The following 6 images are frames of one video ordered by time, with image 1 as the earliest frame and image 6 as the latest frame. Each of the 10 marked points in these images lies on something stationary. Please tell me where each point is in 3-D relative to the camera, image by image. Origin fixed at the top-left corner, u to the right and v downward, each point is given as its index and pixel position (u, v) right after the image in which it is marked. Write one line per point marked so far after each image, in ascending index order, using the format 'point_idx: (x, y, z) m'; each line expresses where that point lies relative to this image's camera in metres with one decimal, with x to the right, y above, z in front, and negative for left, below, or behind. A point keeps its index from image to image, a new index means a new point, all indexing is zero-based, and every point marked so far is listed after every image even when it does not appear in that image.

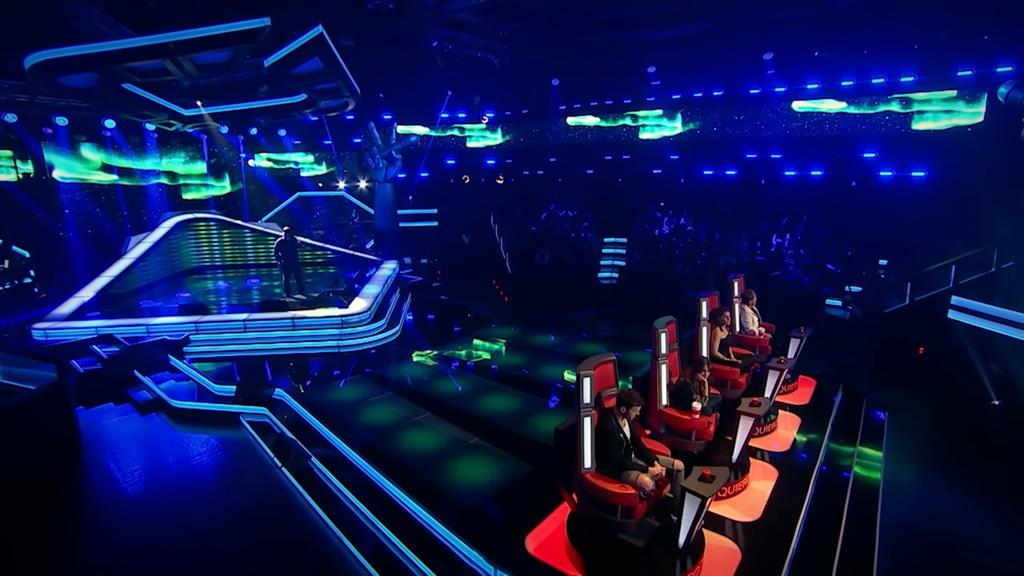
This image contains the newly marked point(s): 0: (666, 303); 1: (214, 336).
0: (+2.4, -0.2, +8.9) m
1: (-3.6, -0.6, +6.7) m
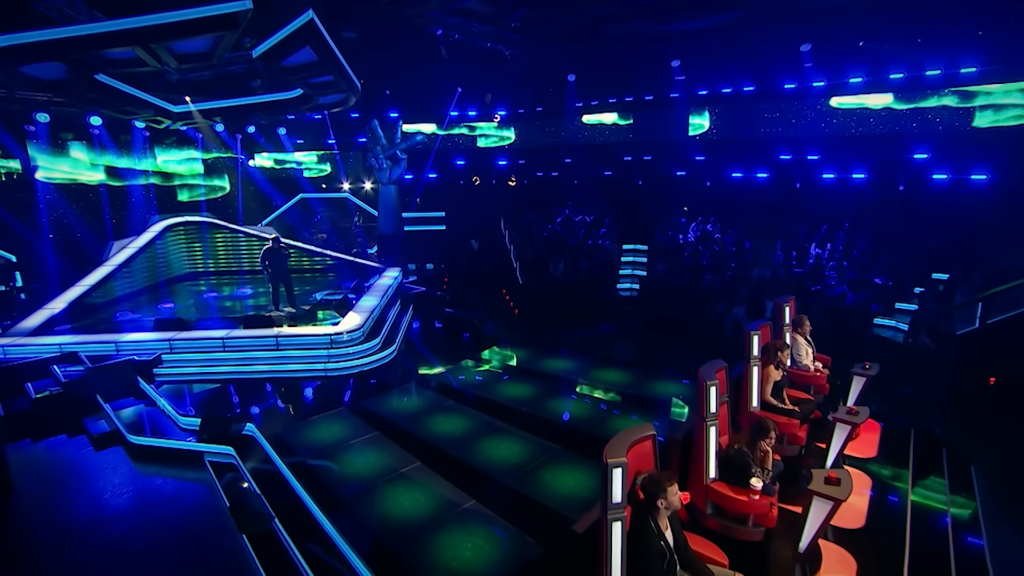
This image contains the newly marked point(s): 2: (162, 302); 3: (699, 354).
0: (+2.6, -0.4, +8.0) m
1: (-3.5, -0.8, +6.0) m
2: (-5.4, -0.3, +8.7) m
3: (+2.2, -0.8, +6.5) m
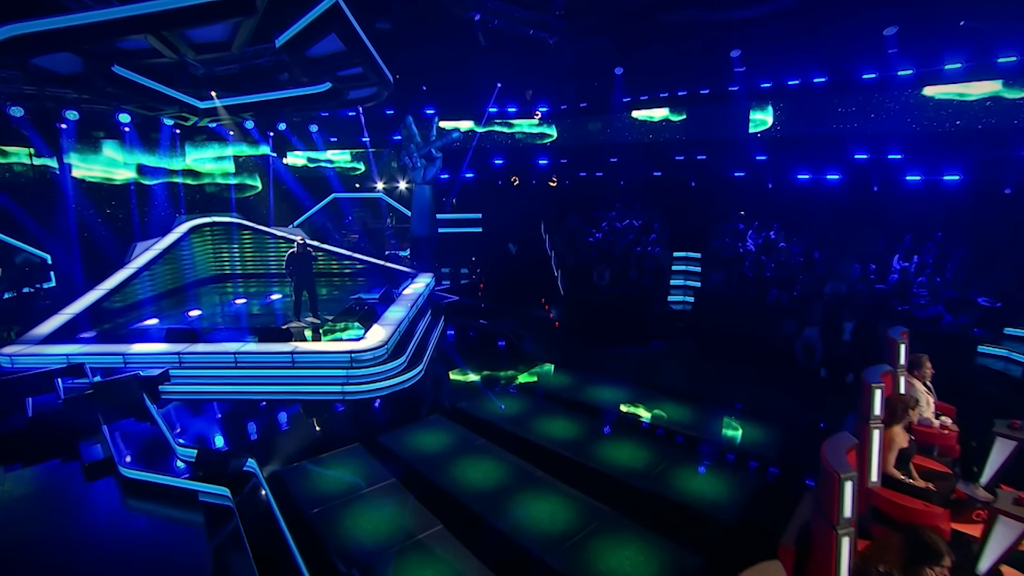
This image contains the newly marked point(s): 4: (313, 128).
0: (+3.1, -0.6, +7.1) m
1: (-3.1, -0.9, +5.5) m
2: (-4.8, -0.3, +8.3) m
3: (+2.6, -1.0, +5.6) m
4: (-4.9, +3.9, +13.8) m
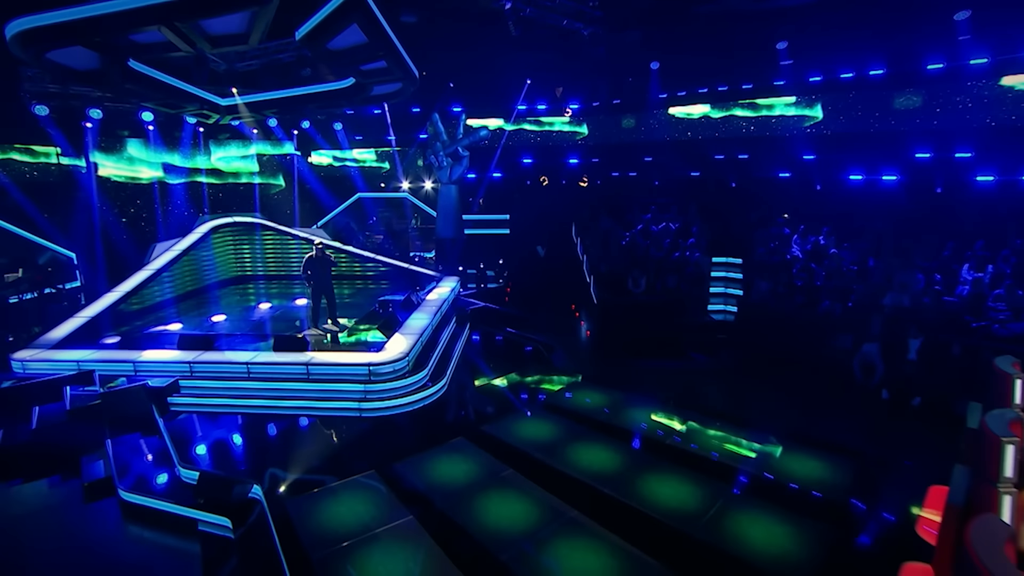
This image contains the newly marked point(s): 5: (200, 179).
0: (+3.4, -0.7, +6.6) m
1: (-2.8, -0.9, +5.2) m
2: (-4.4, -0.4, +8.0) m
3: (+2.9, -1.1, +5.1) m
4: (-4.2, +3.9, +13.6) m
5: (-6.4, +2.3, +11.6) m
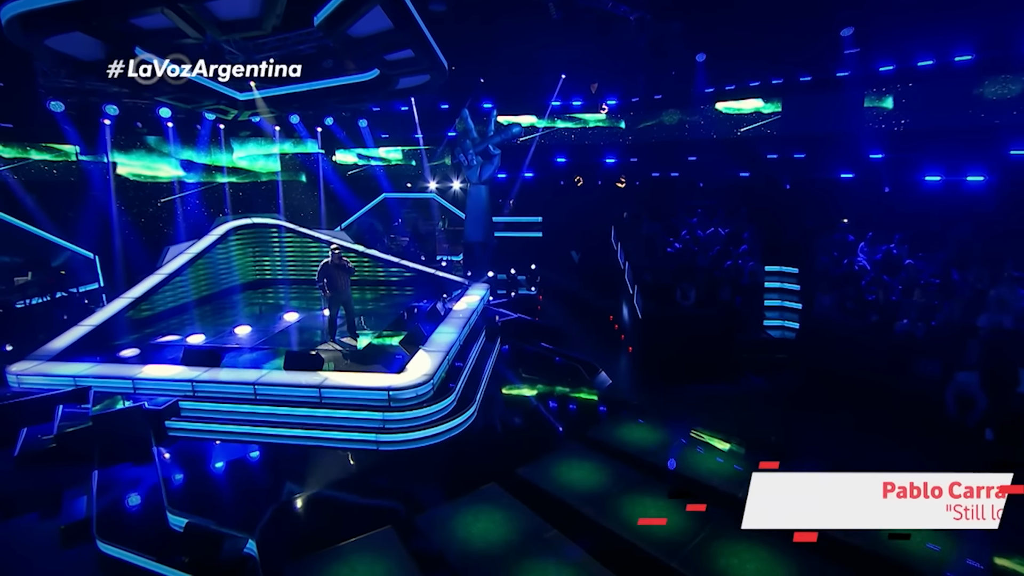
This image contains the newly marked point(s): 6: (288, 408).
0: (+3.8, -0.9, +5.7) m
1: (-2.5, -1.0, +4.7) m
2: (-3.9, -0.4, +7.6) m
3: (+3.1, -1.3, +4.3) m
4: (-3.4, +3.8, +13.1) m
5: (-5.8, +2.2, +11.3) m
6: (-1.8, -1.0, +4.6) m
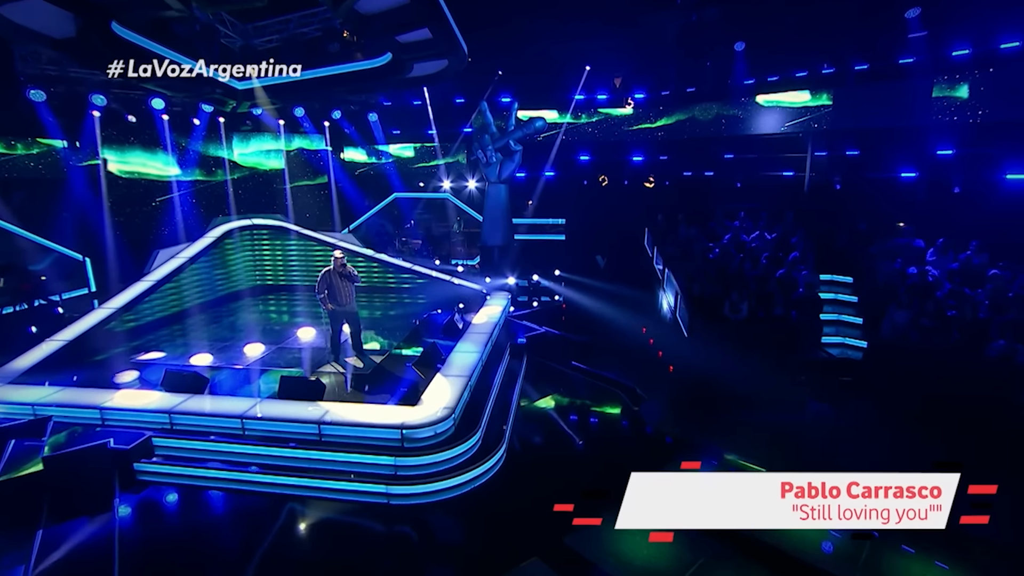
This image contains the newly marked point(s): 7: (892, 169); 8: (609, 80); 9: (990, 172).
0: (+4.1, -1.1, +4.9) m
1: (-2.2, -1.1, +3.9) m
2: (-3.6, -0.5, +6.9) m
3: (+3.4, -1.4, +3.4) m
4: (-3.0, +3.7, +12.4) m
5: (-5.4, +2.1, +10.6) m
6: (-1.5, -1.1, +3.8) m
7: (+5.4, +1.7, +7.9) m
8: (+1.9, +3.9, +10.4) m
9: (+5.9, +1.4, +6.9) m
